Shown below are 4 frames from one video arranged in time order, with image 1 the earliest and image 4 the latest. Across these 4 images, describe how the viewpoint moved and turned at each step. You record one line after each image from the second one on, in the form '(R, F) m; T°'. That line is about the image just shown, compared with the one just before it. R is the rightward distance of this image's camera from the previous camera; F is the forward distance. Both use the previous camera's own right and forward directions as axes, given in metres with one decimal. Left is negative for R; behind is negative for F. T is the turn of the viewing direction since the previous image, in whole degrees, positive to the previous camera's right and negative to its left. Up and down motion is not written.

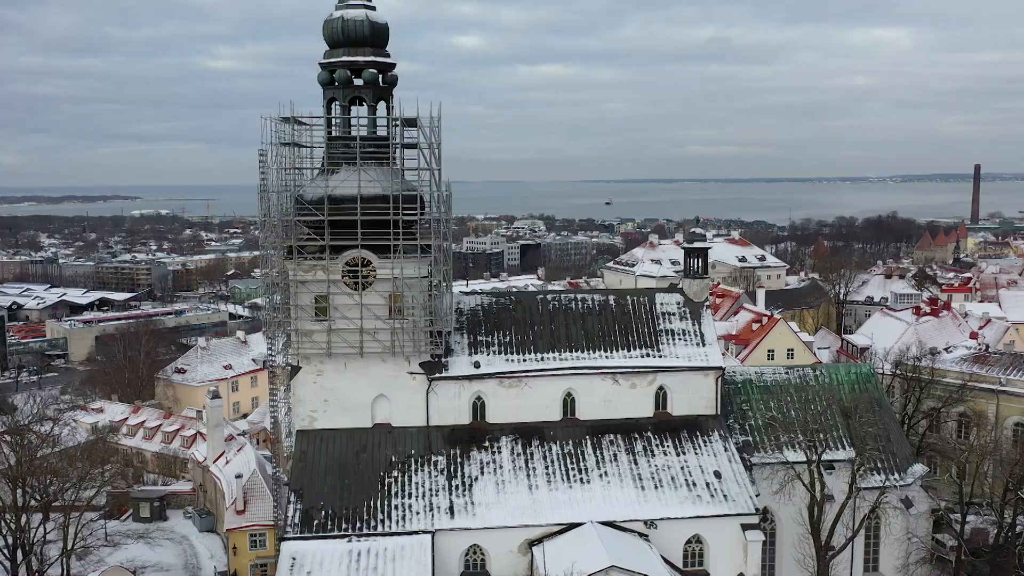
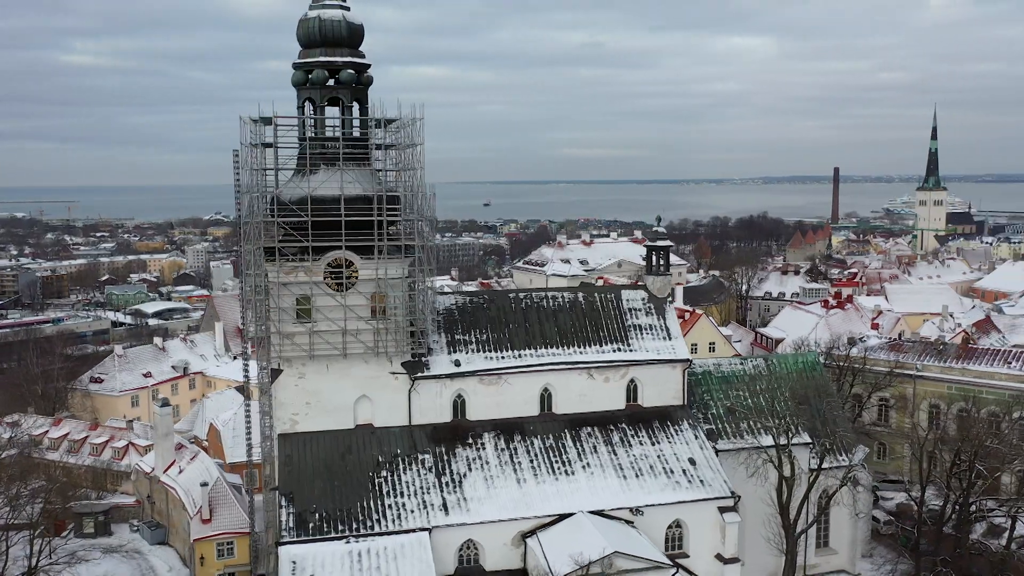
(-3.2, -0.4) m; +8°
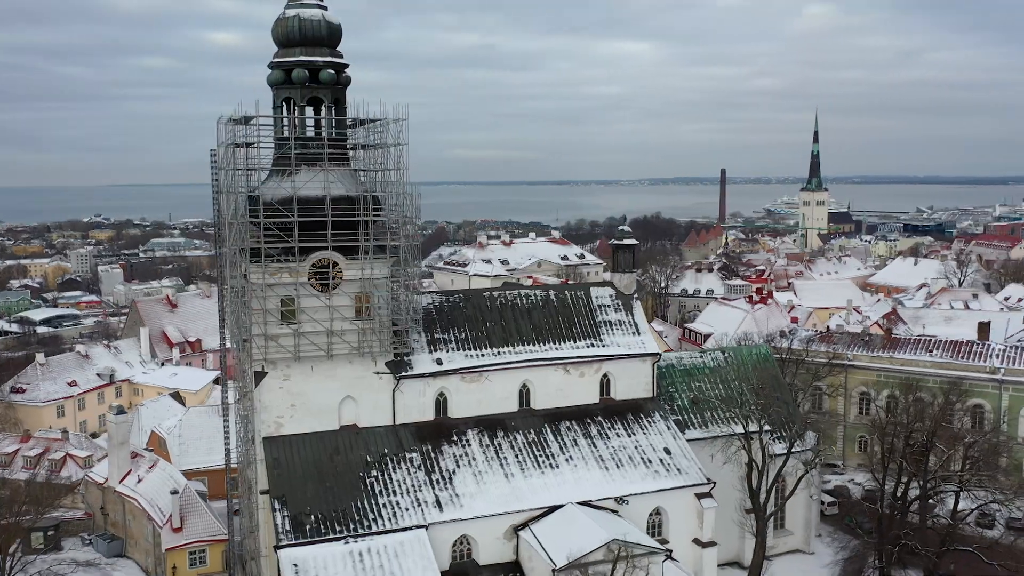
(-2.9, -0.4) m; +7°
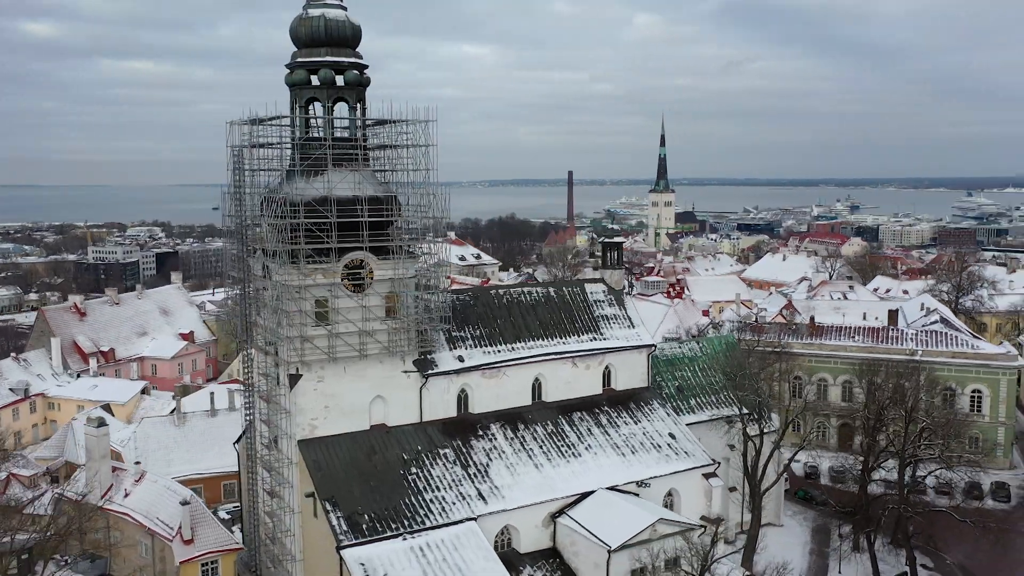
(-5.8, -0.4) m; +10°
